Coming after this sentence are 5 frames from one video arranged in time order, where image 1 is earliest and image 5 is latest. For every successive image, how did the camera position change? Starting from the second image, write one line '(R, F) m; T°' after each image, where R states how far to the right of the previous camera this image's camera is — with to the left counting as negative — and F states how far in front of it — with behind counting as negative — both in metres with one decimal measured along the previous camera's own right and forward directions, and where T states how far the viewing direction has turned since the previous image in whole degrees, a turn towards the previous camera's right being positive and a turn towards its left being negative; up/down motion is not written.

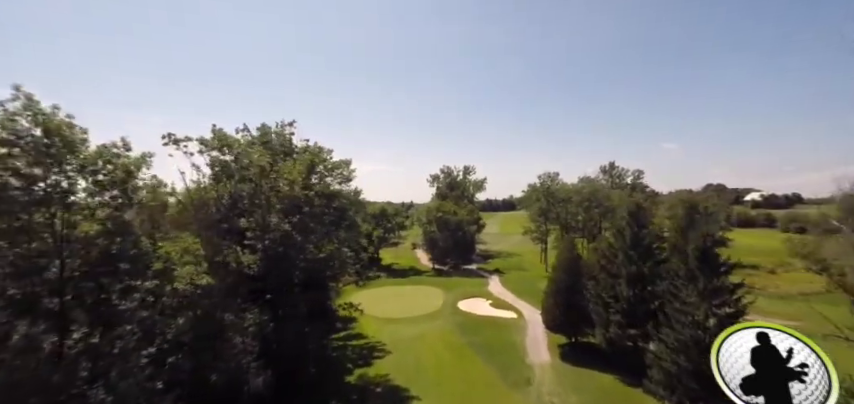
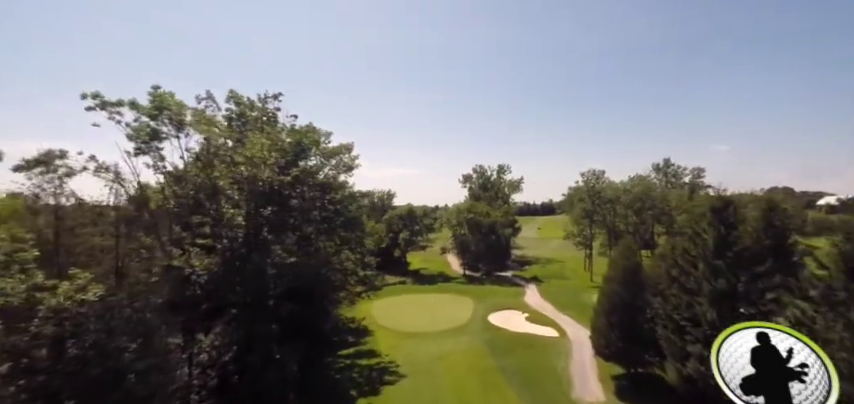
(+1.0, +5.8) m; -5°
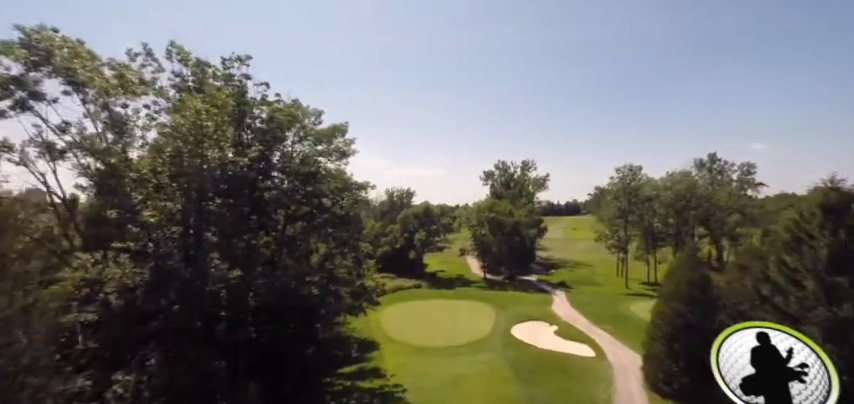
(+0.5, +4.9) m; -3°
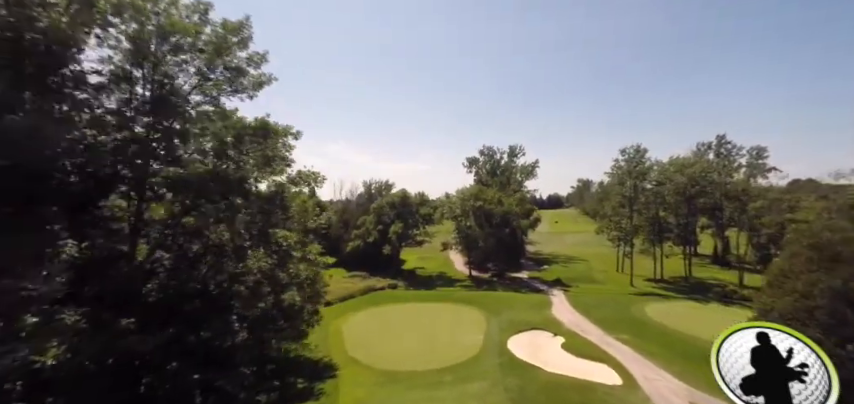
(+0.5, +8.3) m; +3°
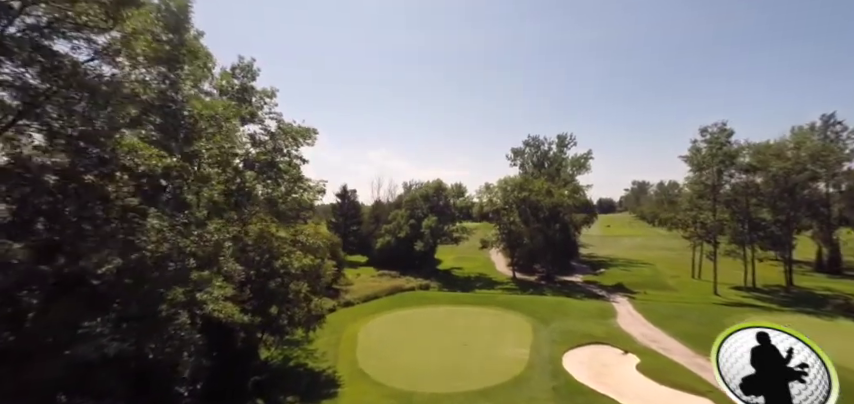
(+0.6, +6.4) m; -6°
